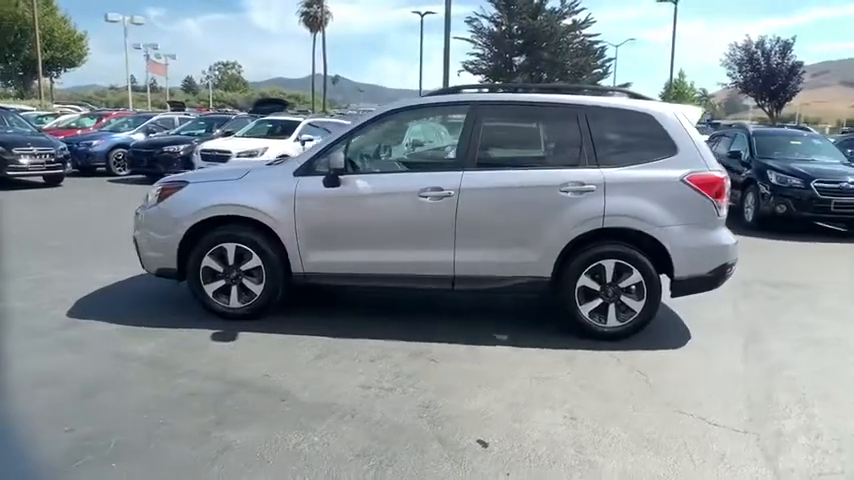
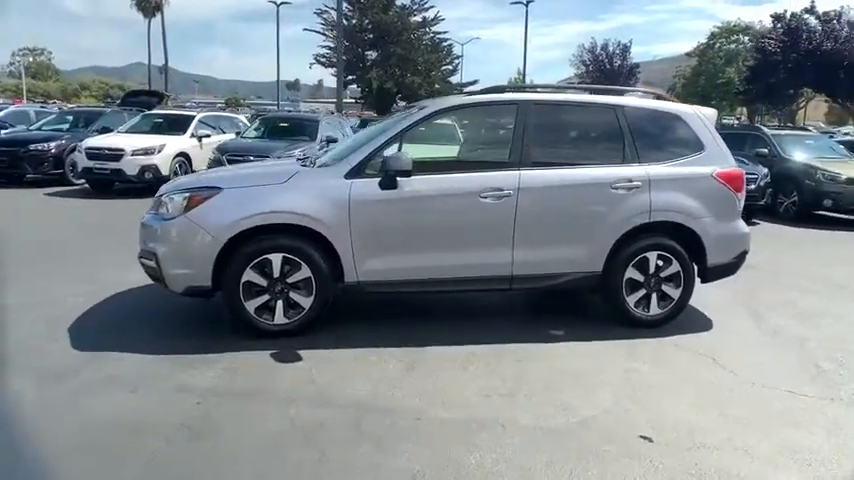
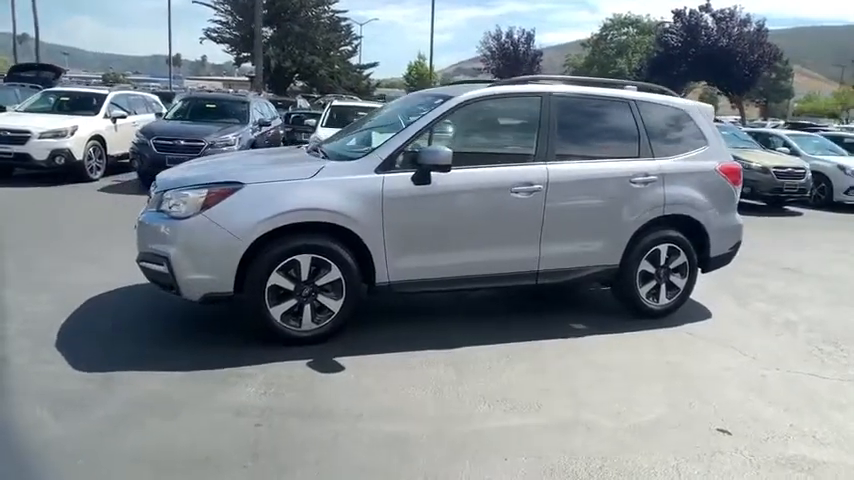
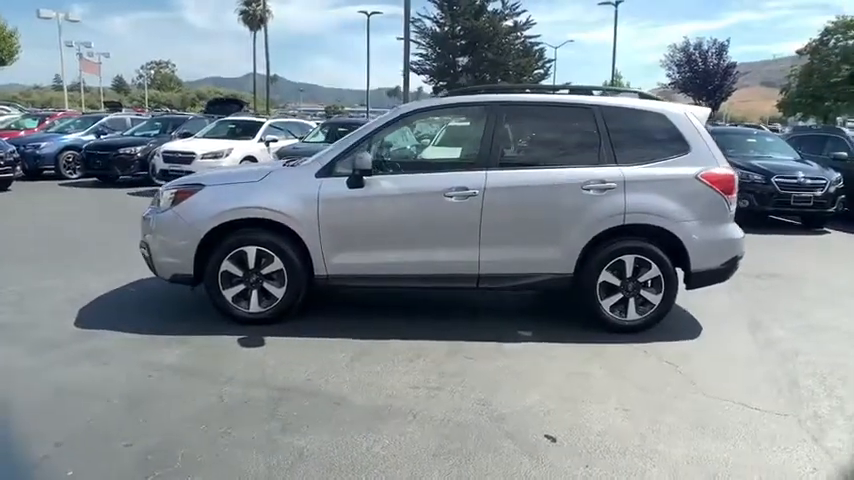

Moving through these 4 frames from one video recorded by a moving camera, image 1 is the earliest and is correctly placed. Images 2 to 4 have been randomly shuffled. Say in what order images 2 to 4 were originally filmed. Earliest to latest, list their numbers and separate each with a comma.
4, 2, 3
